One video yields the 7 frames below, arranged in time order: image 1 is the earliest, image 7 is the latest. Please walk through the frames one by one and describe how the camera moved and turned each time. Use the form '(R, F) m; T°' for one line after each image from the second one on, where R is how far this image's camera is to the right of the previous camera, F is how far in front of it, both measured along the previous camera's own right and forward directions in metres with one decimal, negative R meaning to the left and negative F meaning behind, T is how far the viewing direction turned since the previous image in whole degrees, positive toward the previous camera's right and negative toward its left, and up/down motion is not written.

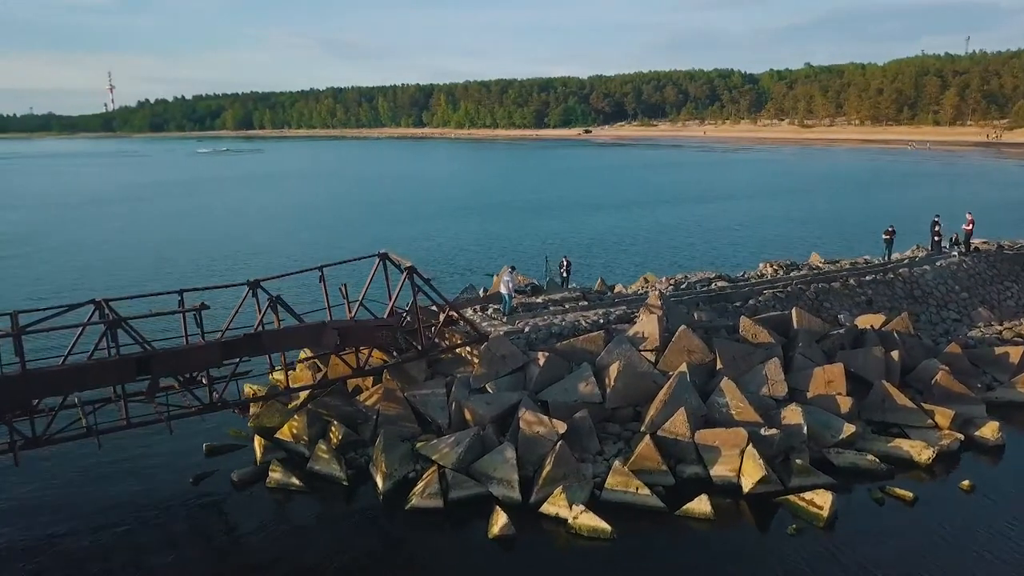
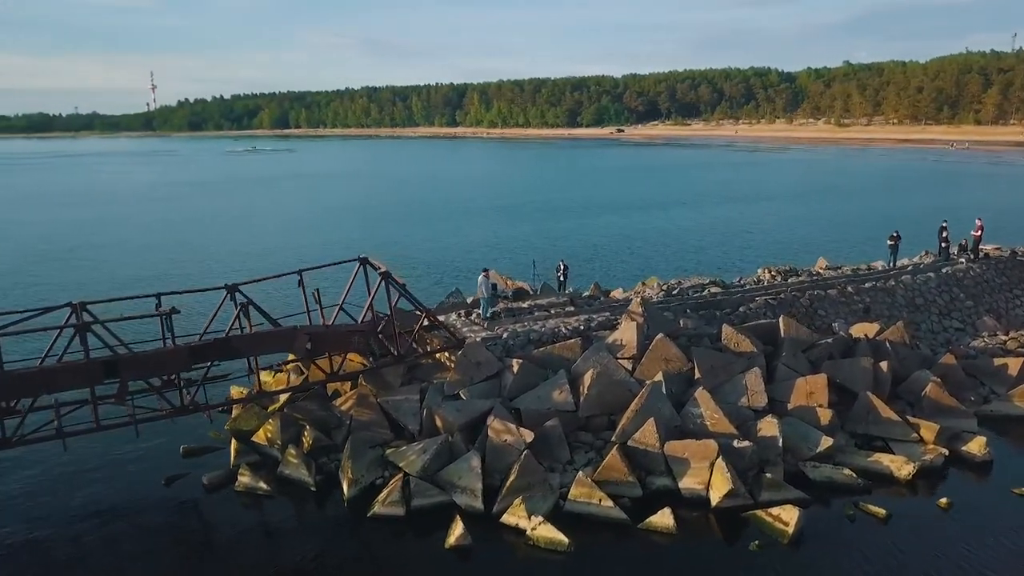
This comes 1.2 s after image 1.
(+1.2, +0.2) m; -2°
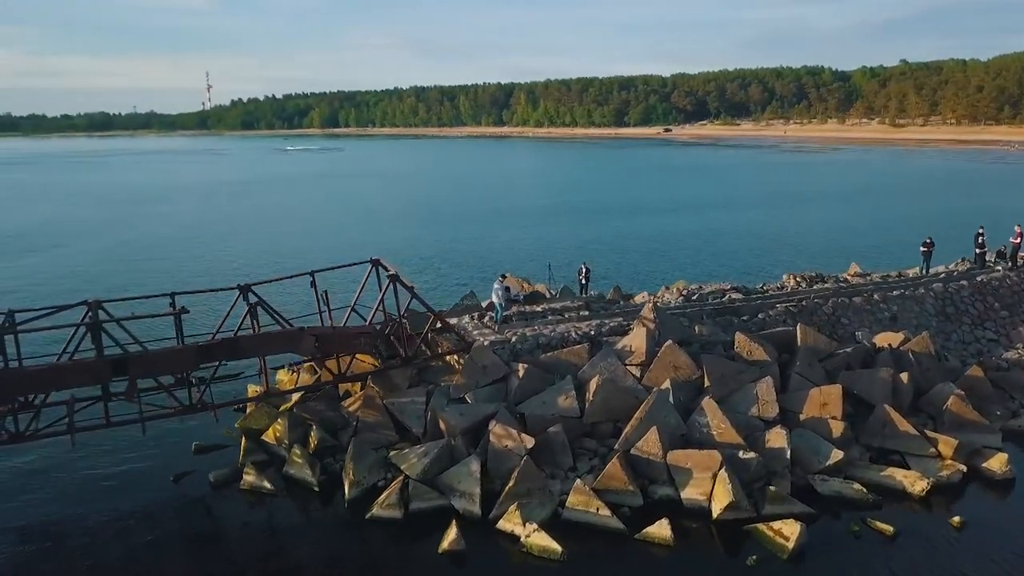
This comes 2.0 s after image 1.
(+0.8, +0.1) m; -3°
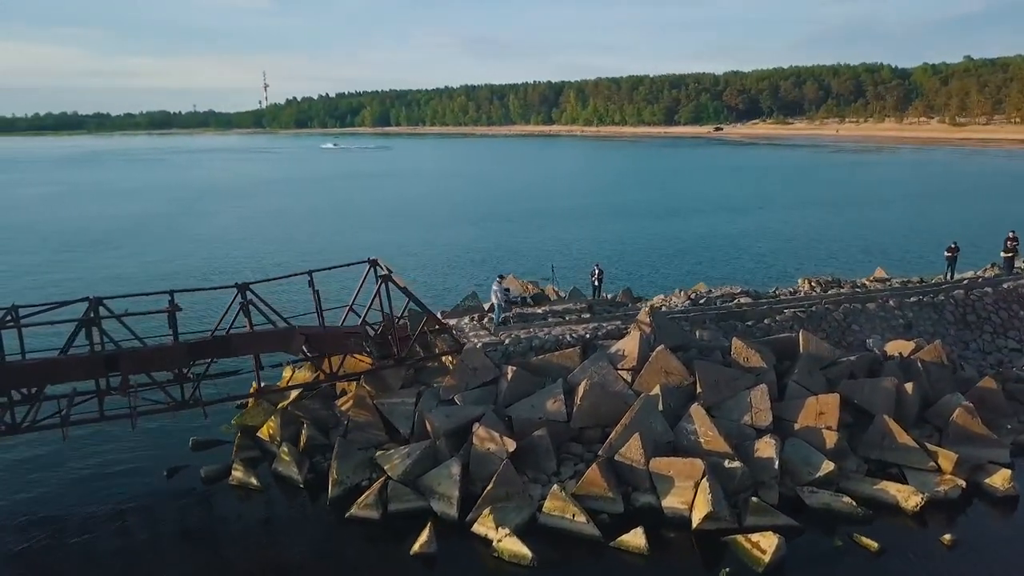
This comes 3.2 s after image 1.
(+1.2, +0.1) m; -3°
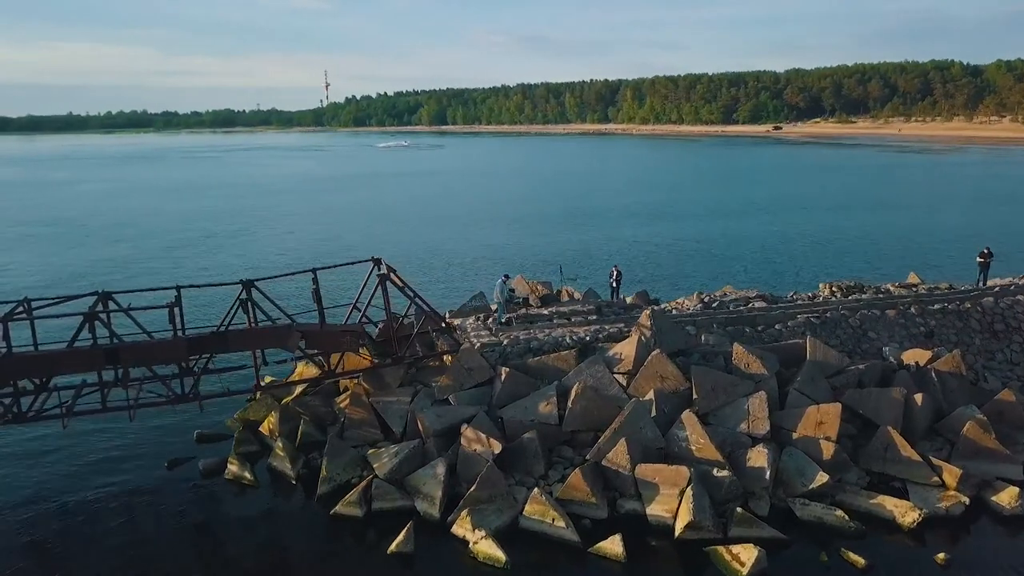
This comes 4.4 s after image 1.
(+1.2, +0.1) m; -4°
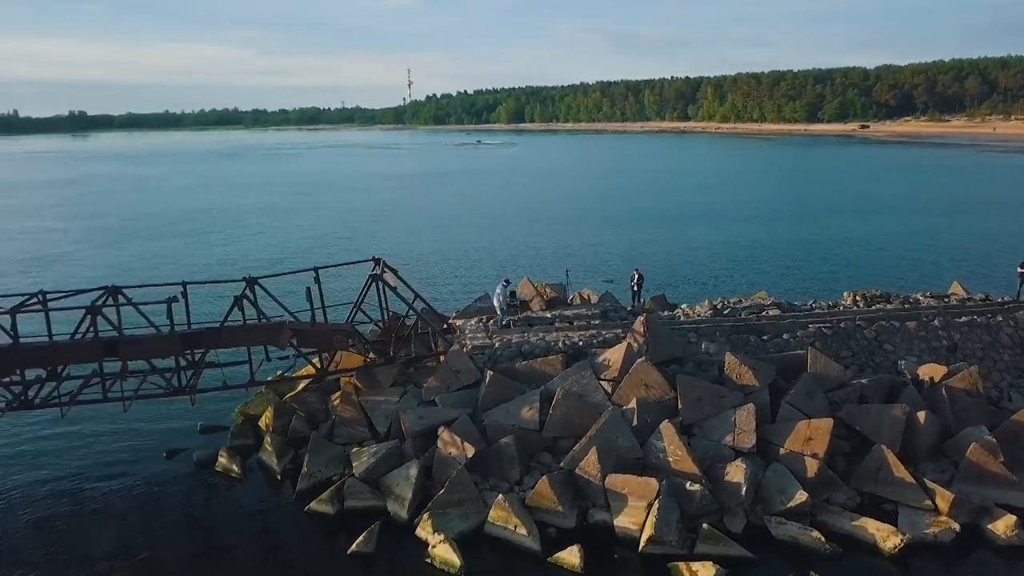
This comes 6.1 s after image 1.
(+1.8, +0.2) m; -5°
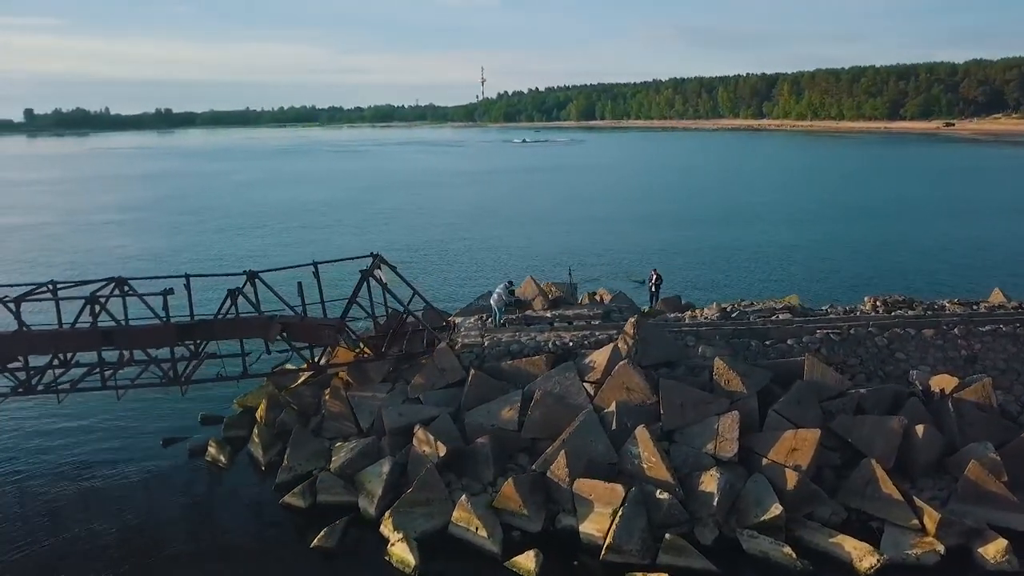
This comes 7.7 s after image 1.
(+1.7, +0.3) m; -5°
